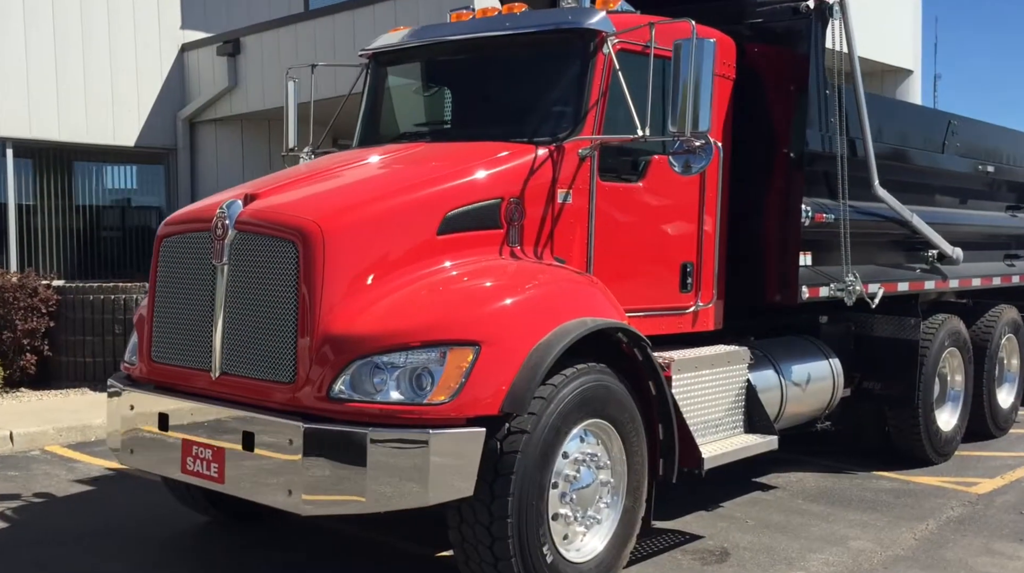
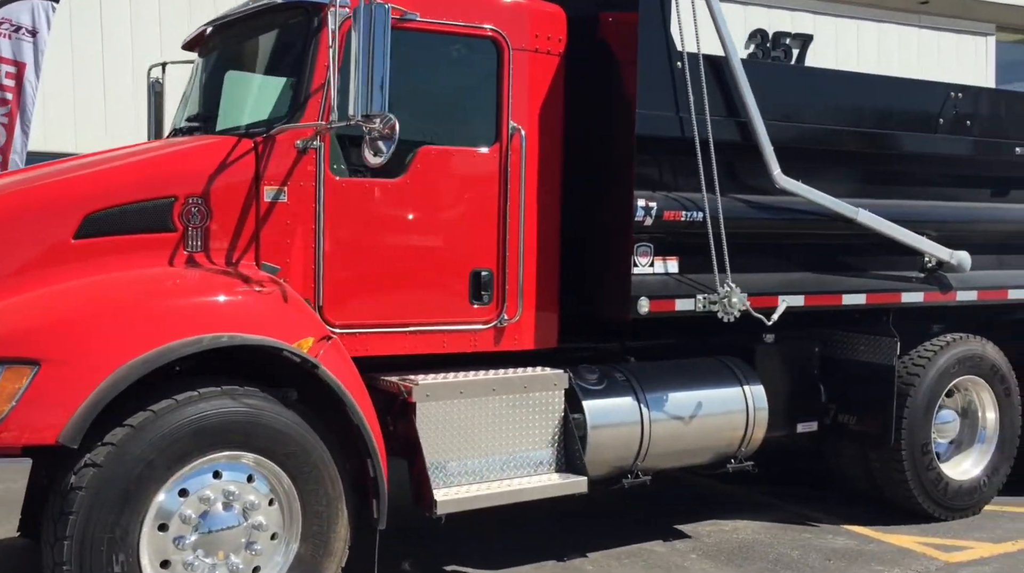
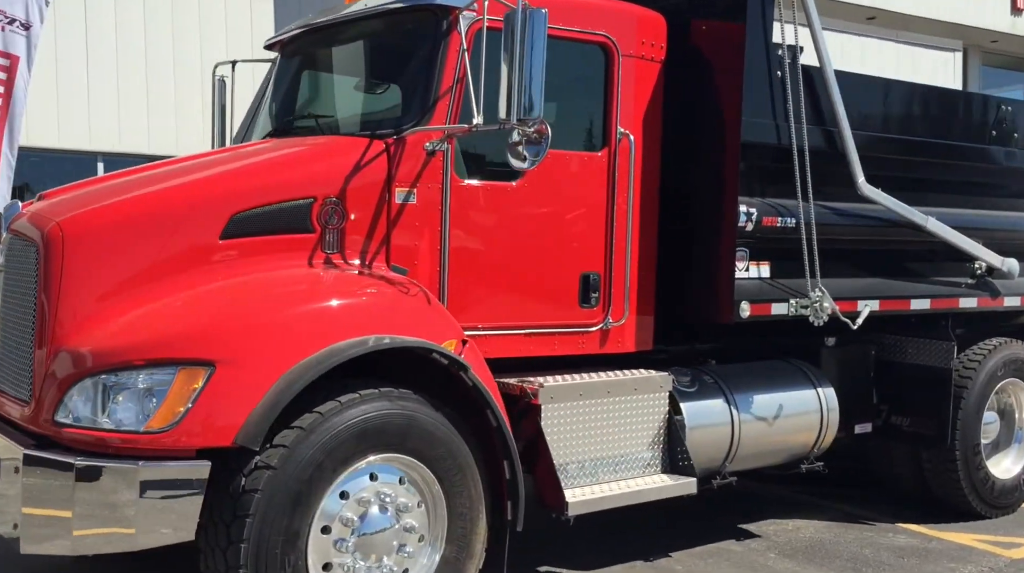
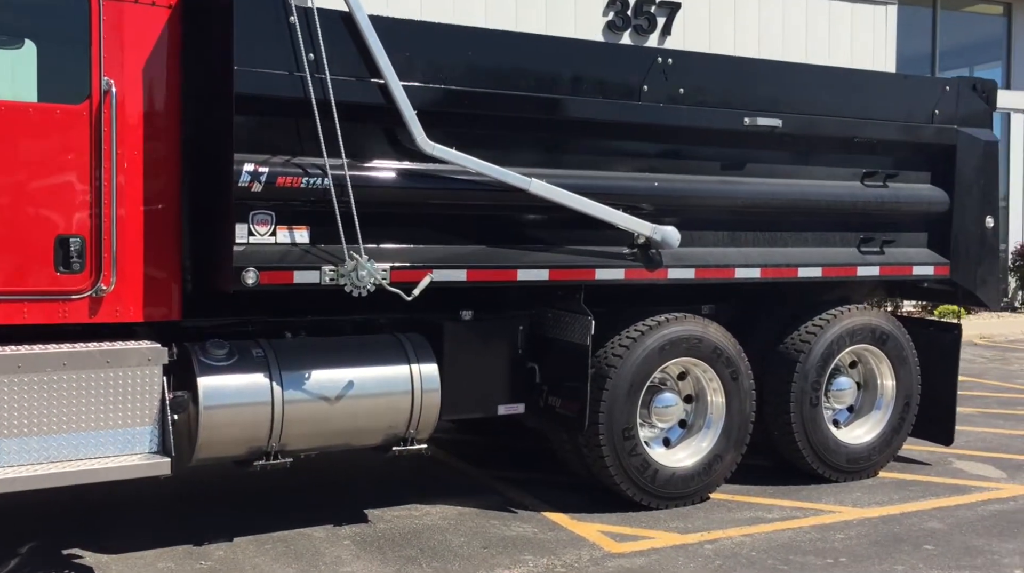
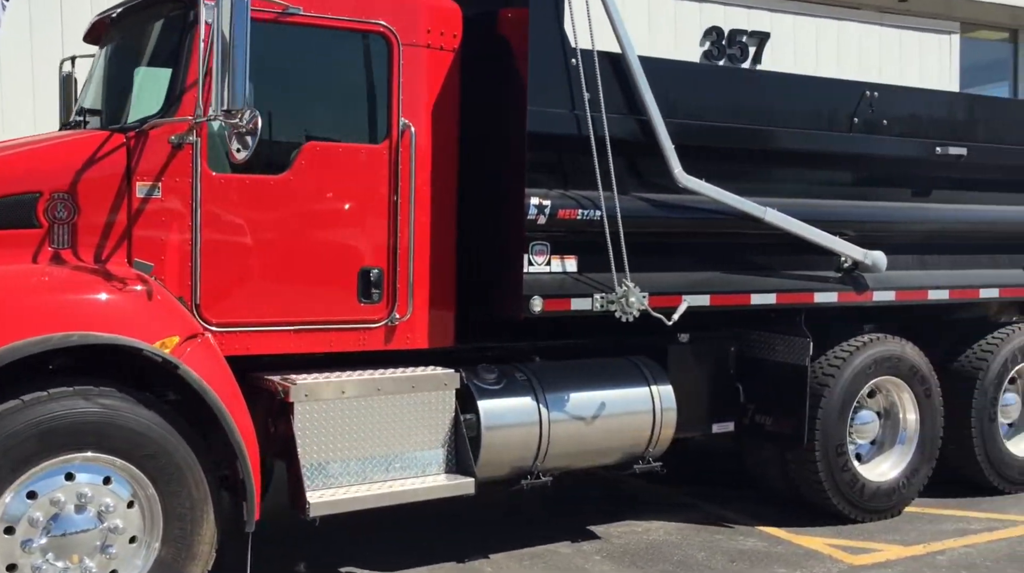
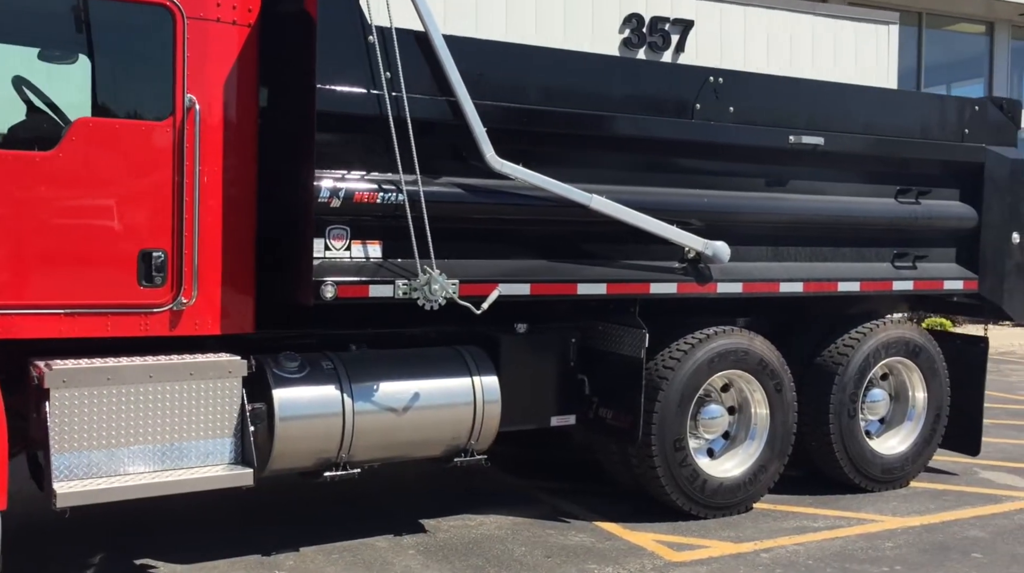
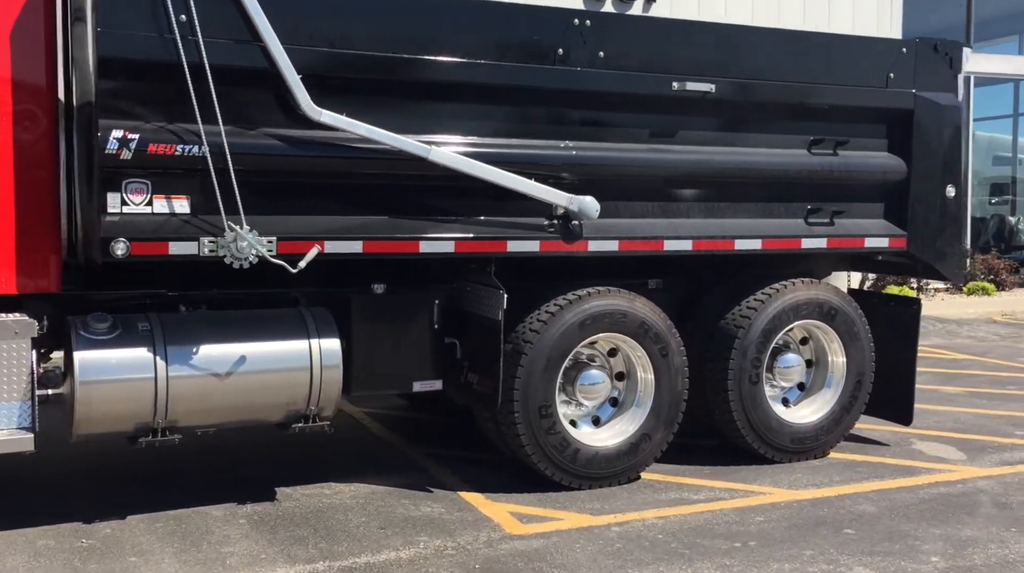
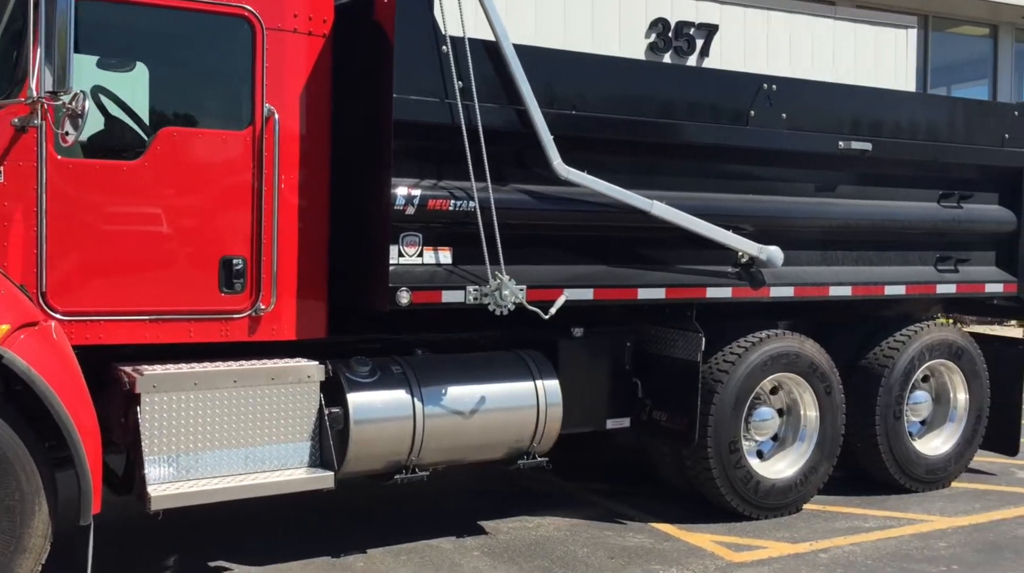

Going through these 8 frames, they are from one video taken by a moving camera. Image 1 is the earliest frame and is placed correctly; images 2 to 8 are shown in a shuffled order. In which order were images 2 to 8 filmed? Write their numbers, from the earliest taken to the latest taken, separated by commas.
3, 2, 5, 8, 6, 4, 7
